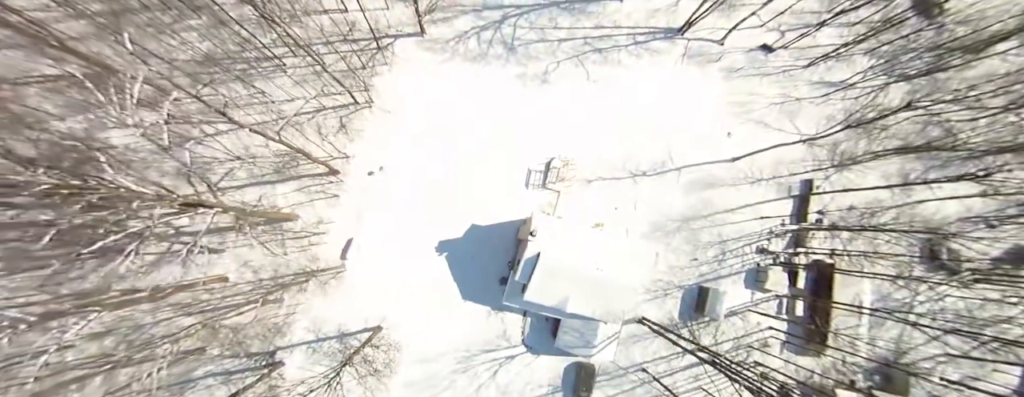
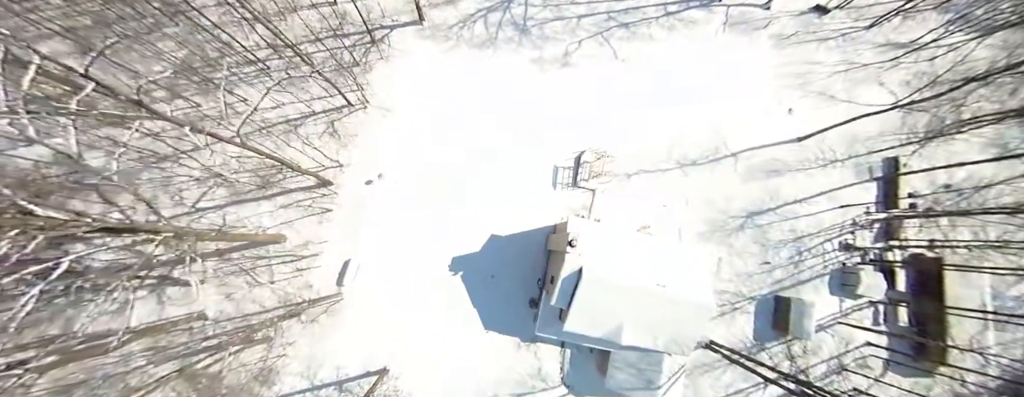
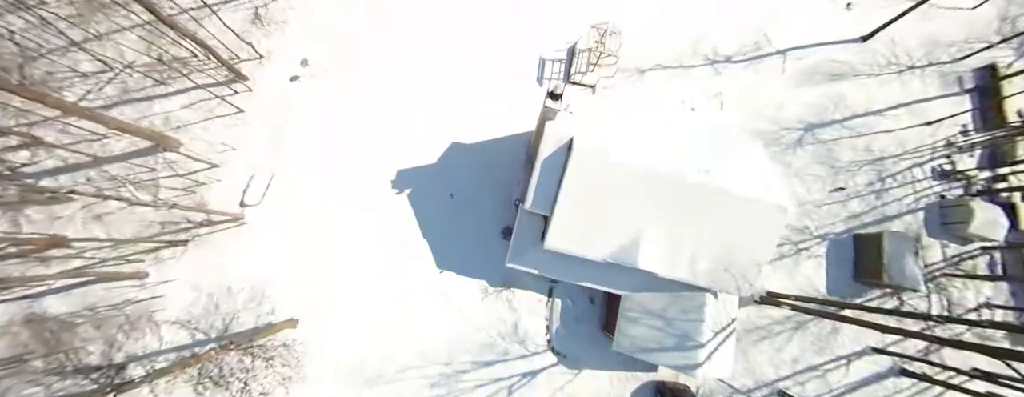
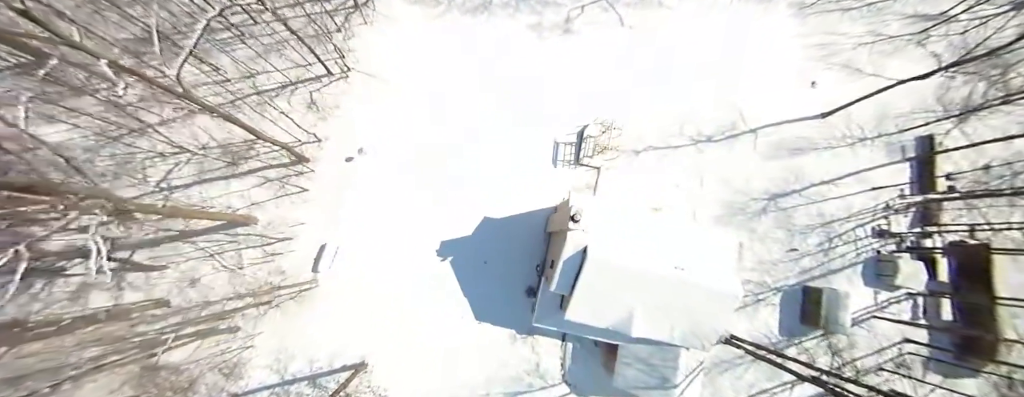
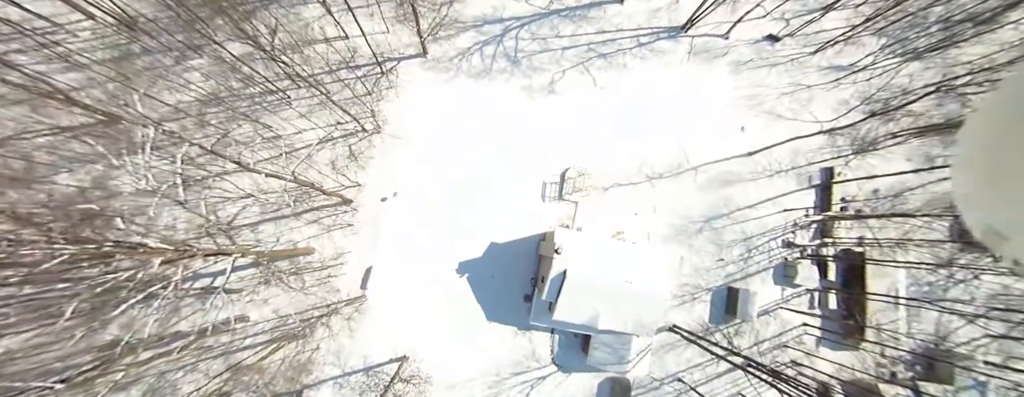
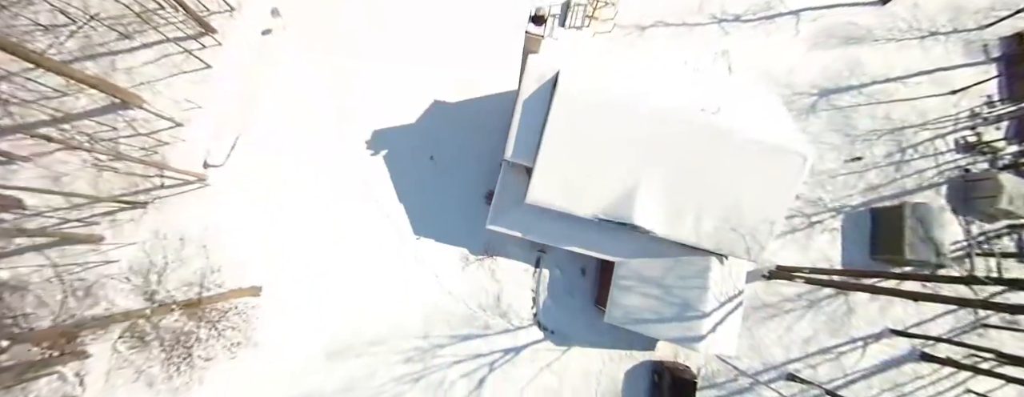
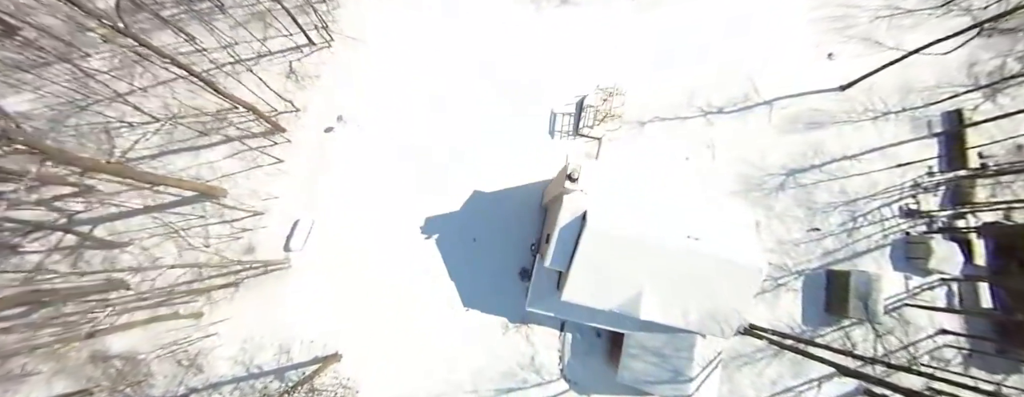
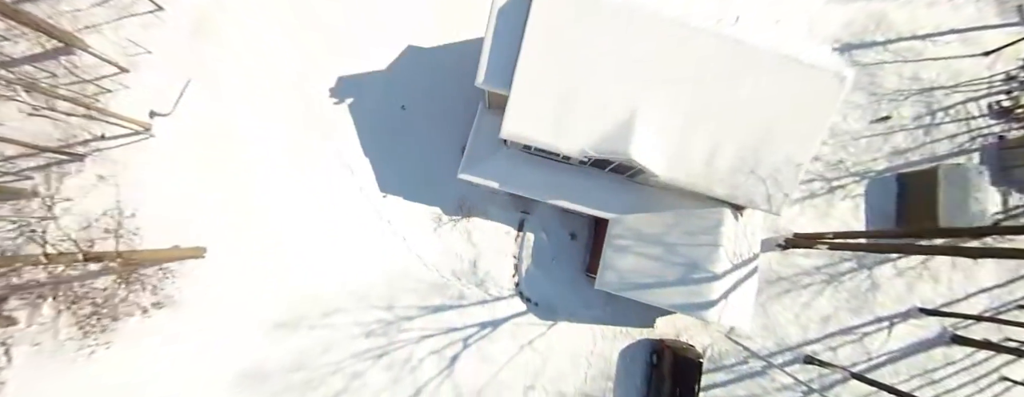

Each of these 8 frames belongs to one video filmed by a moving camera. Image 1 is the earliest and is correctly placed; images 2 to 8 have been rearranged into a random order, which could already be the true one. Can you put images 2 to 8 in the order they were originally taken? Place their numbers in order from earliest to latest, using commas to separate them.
5, 2, 4, 7, 3, 6, 8
